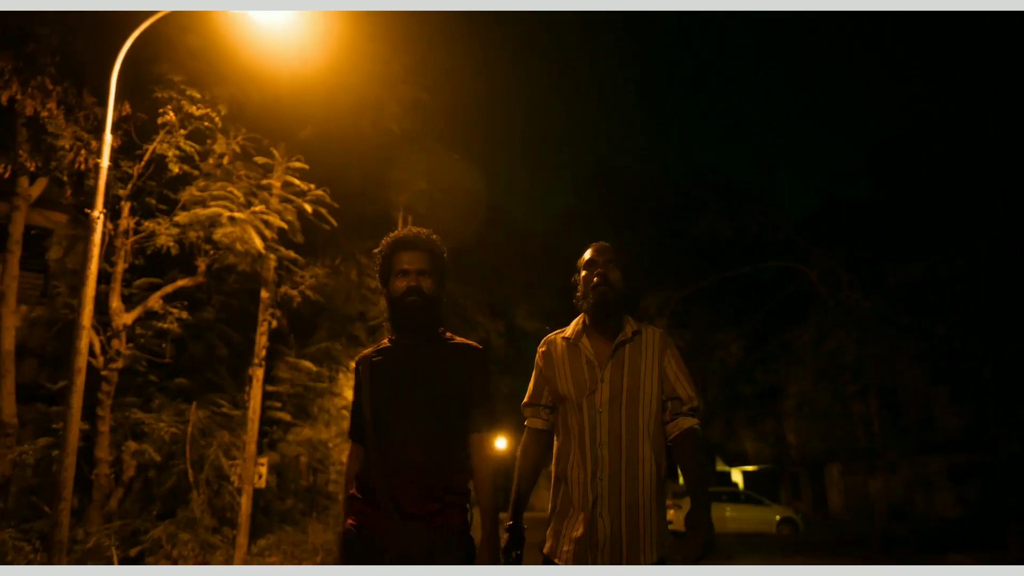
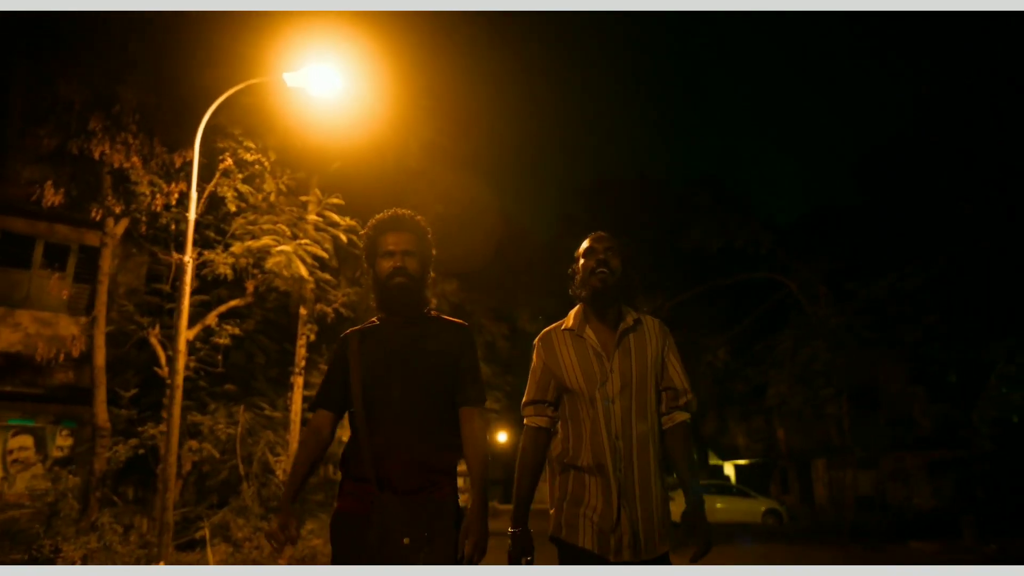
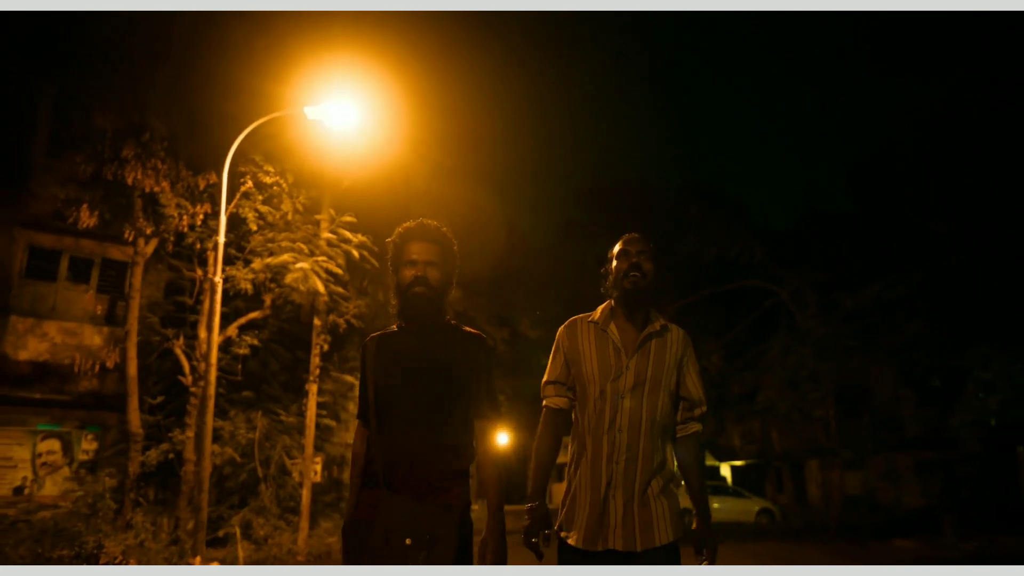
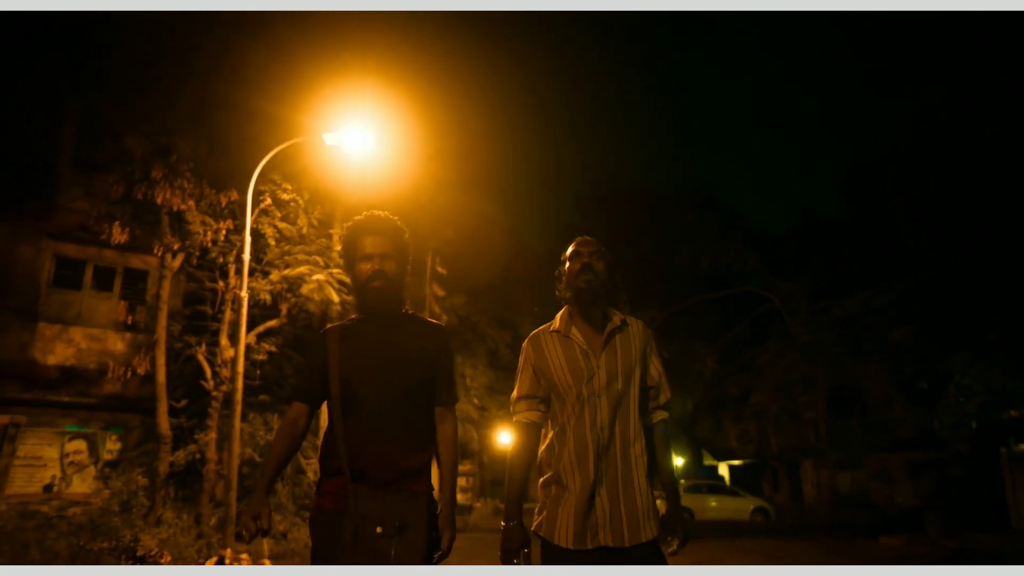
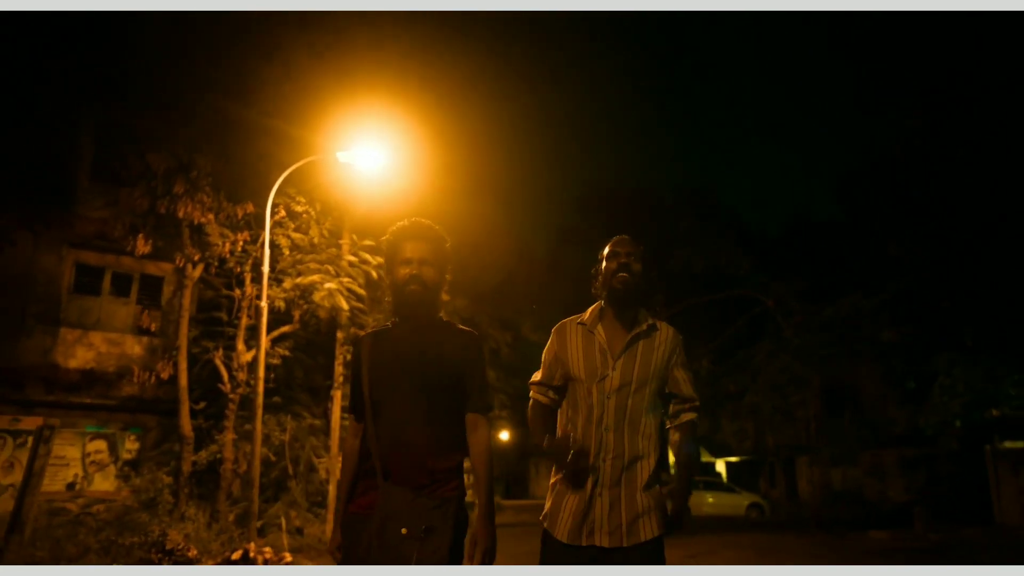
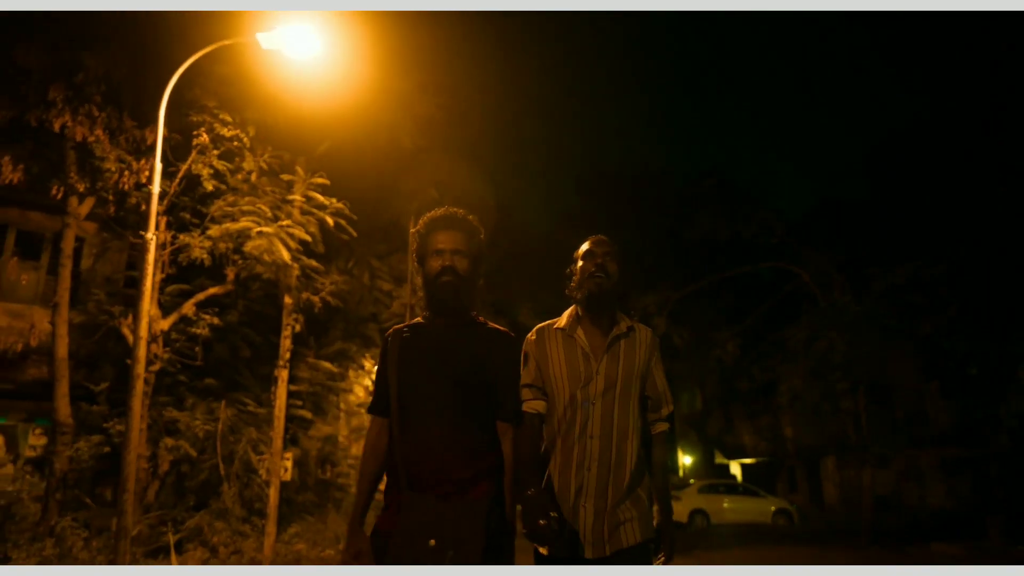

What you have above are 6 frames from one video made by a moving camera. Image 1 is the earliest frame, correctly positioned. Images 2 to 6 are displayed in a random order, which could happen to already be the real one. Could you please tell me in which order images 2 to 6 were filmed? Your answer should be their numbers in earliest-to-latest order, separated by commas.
6, 2, 3, 4, 5
